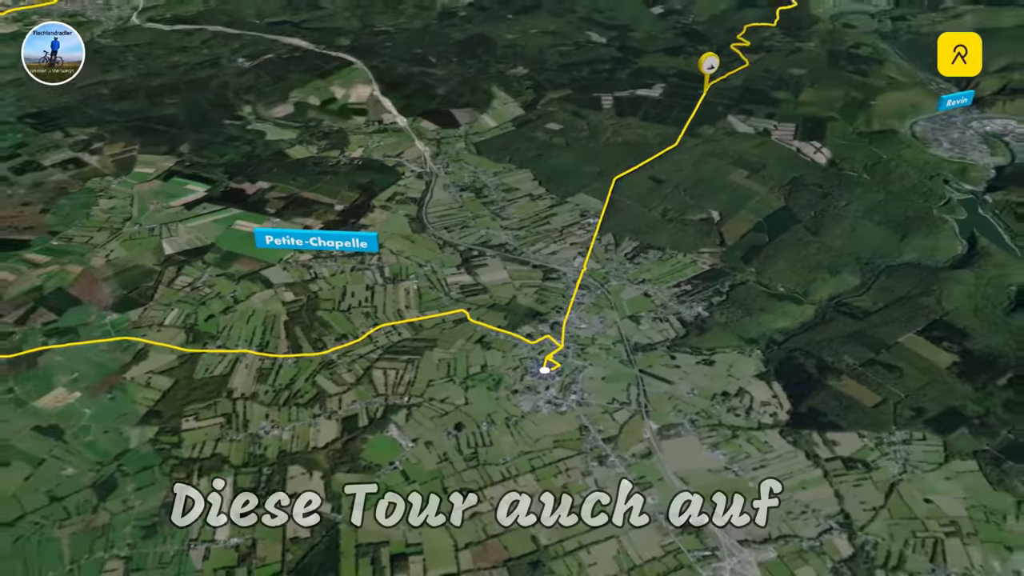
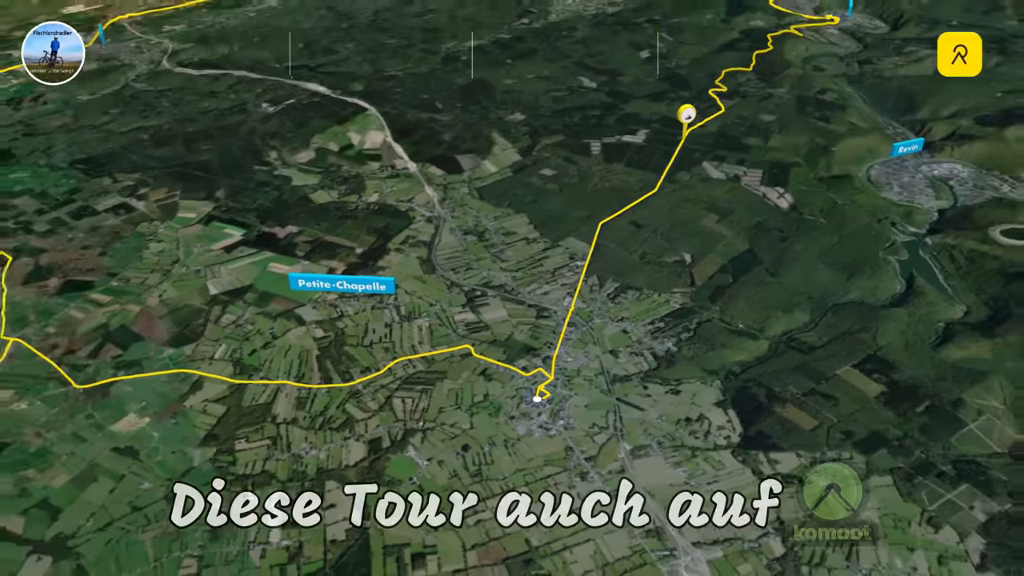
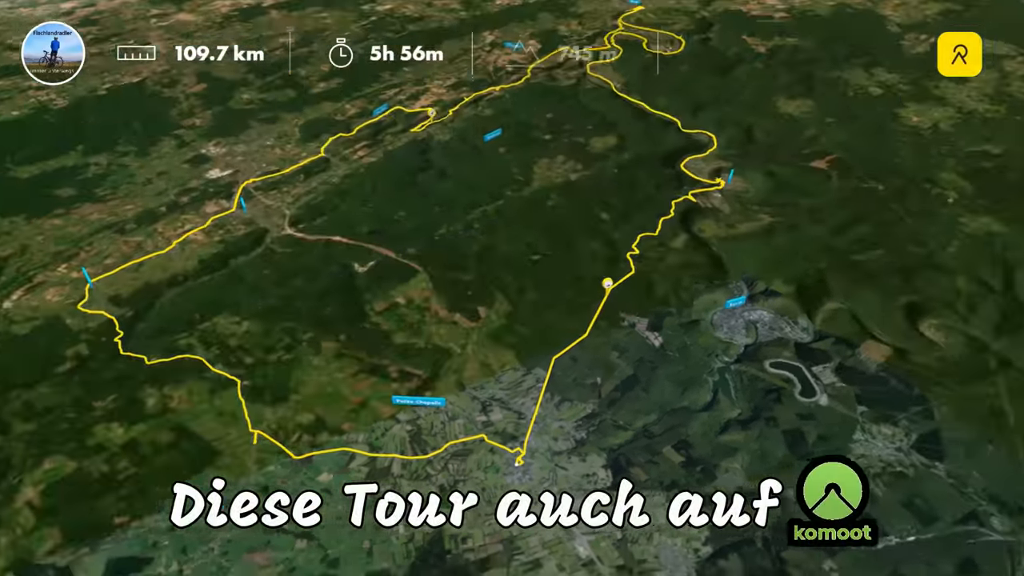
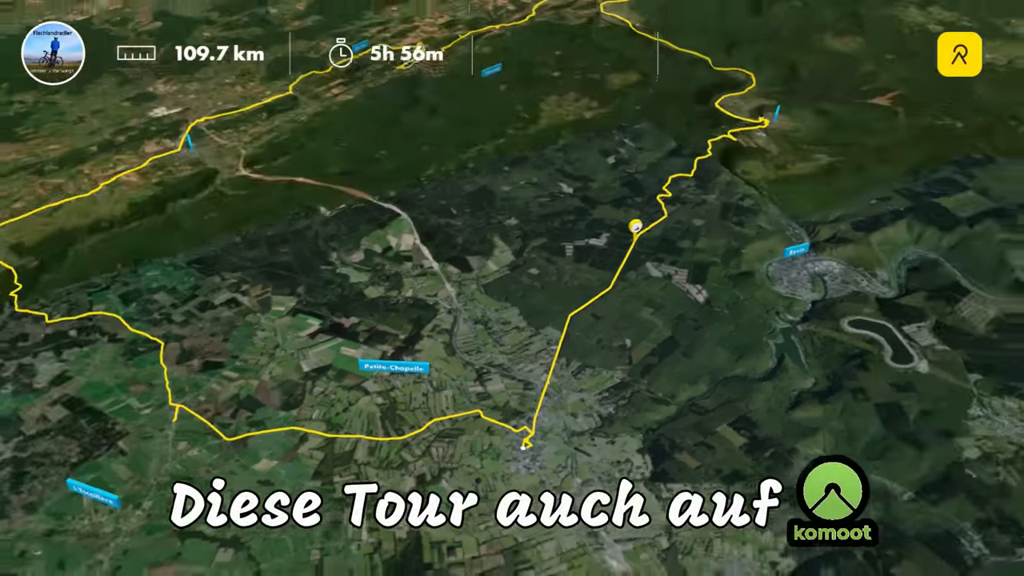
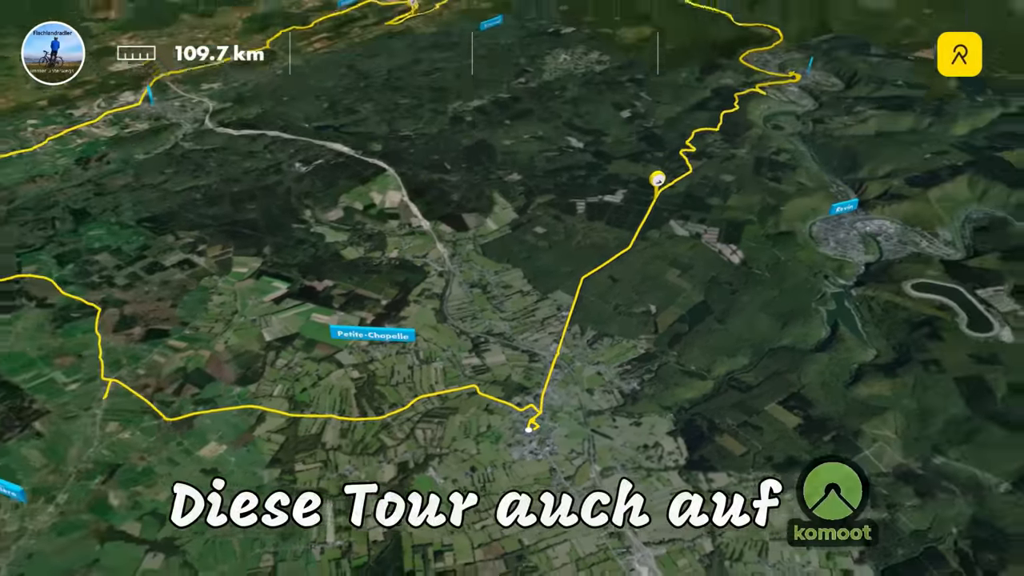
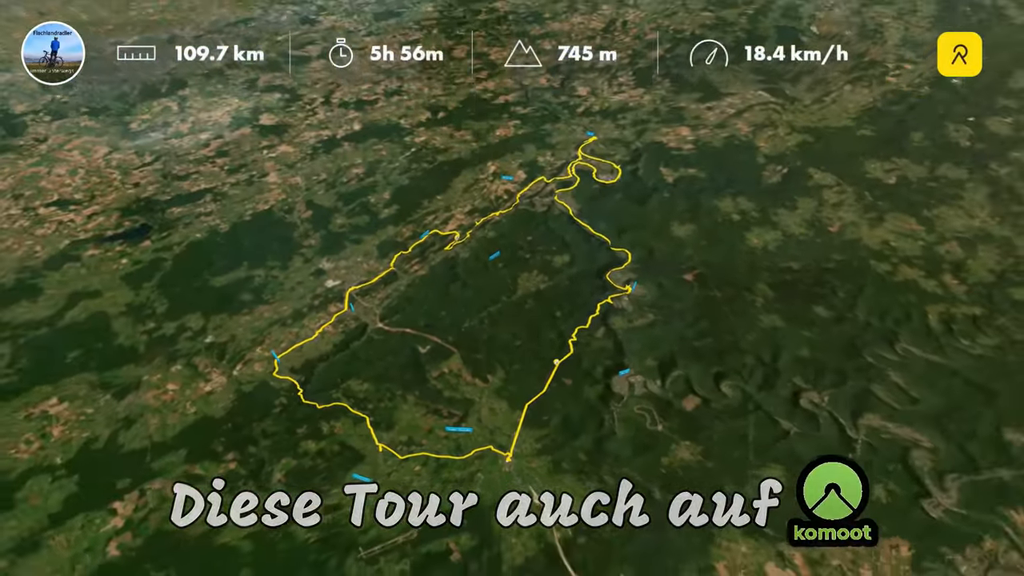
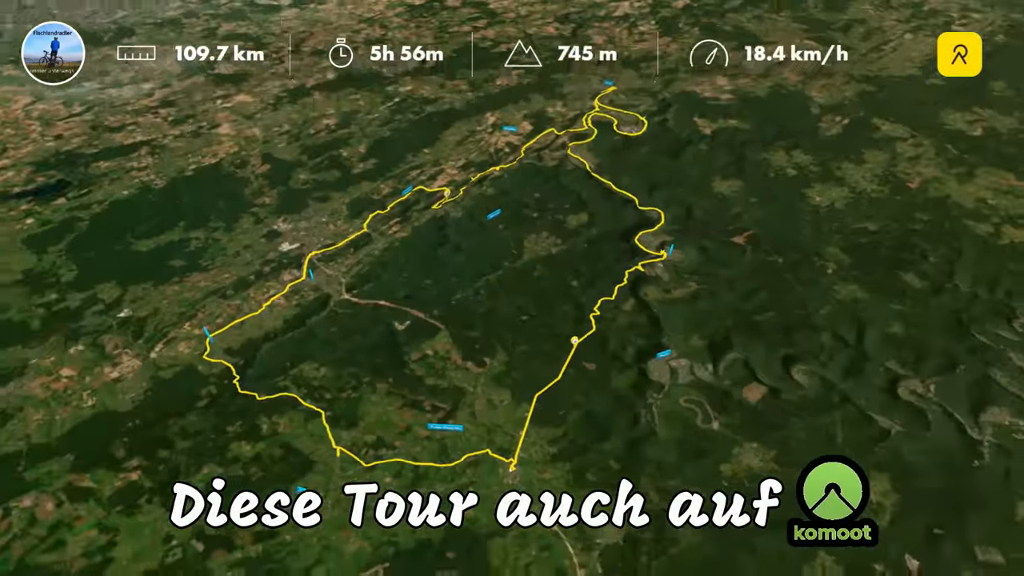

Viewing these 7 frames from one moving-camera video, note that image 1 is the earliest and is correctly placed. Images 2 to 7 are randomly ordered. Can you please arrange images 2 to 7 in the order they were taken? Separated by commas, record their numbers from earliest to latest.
2, 5, 4, 3, 7, 6
